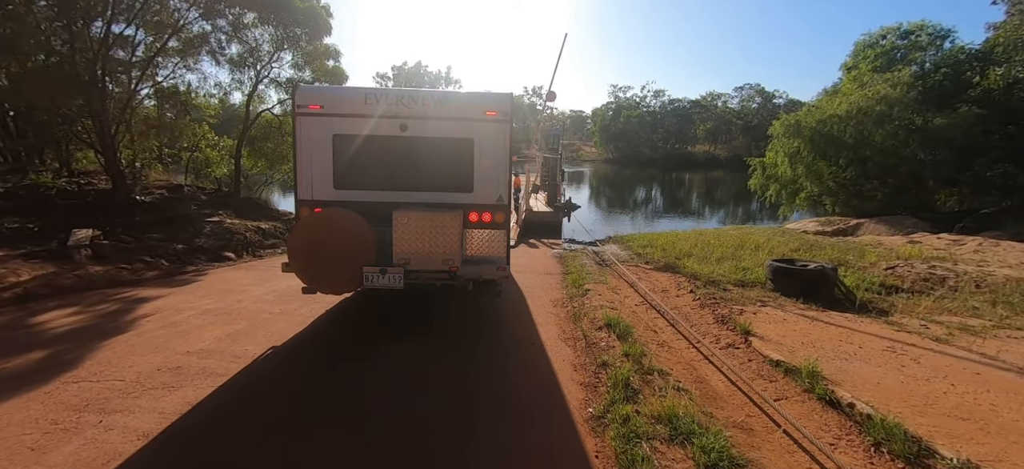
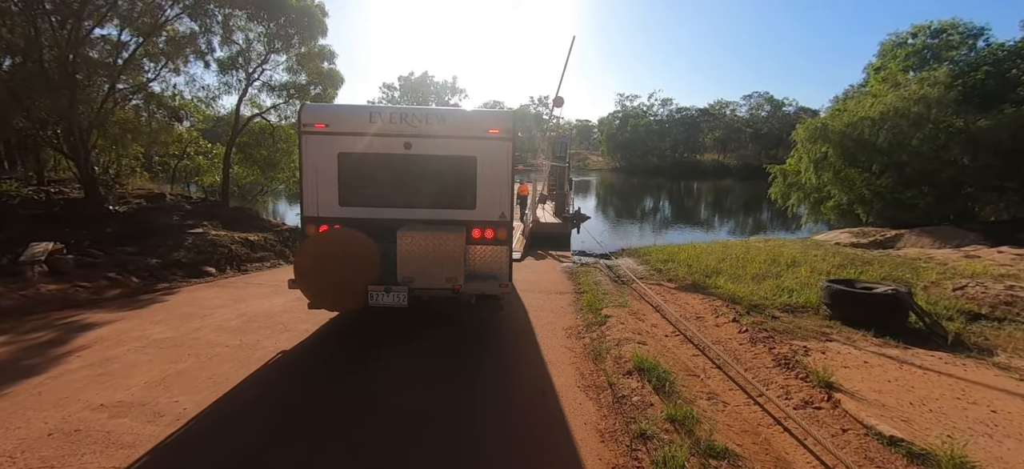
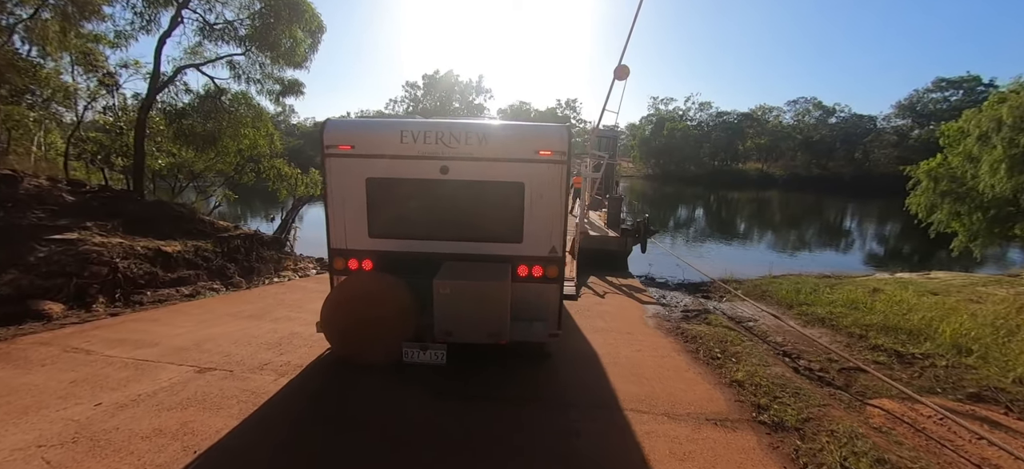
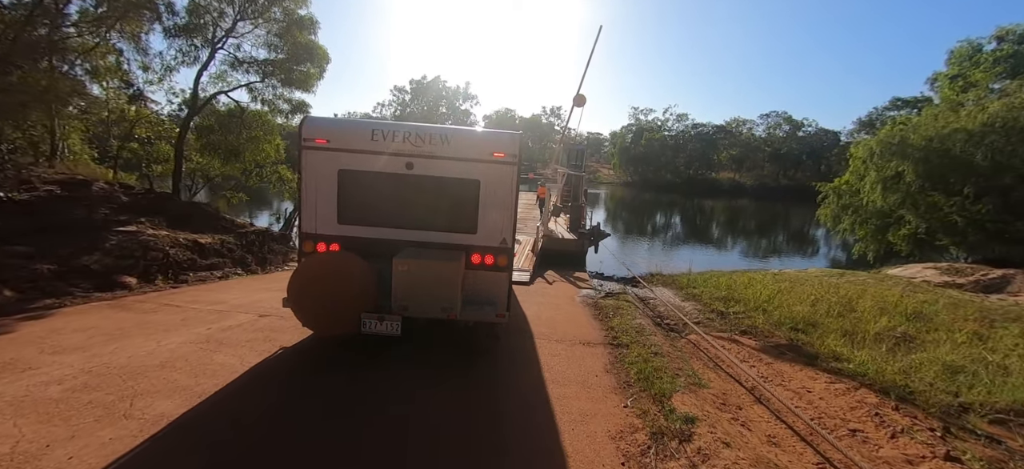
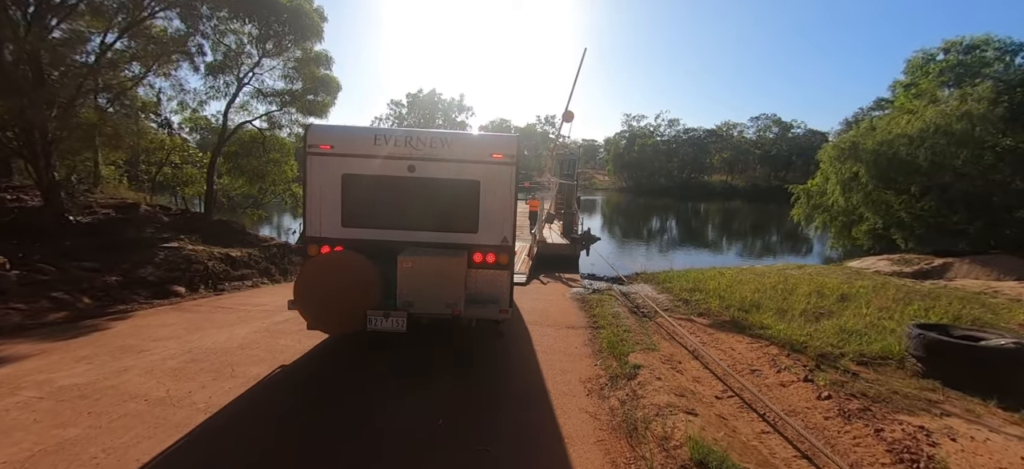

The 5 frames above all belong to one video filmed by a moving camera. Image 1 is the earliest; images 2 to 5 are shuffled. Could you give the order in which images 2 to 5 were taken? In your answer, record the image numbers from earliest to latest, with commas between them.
2, 5, 4, 3
